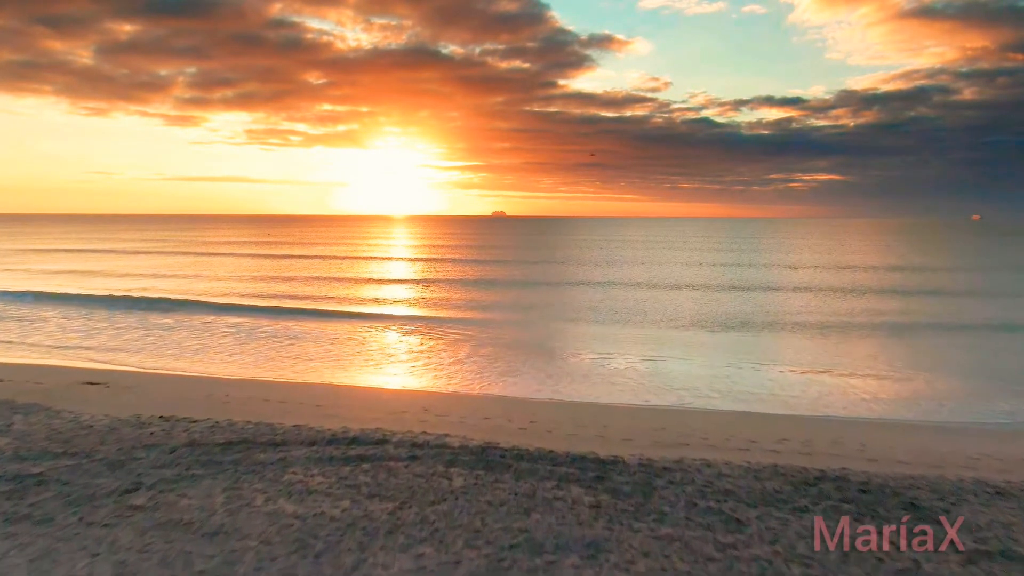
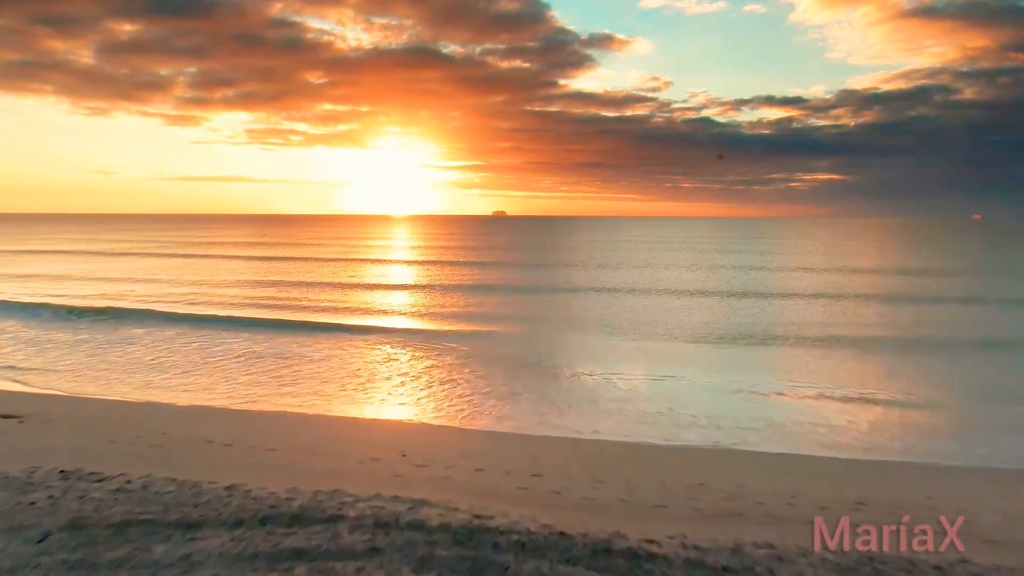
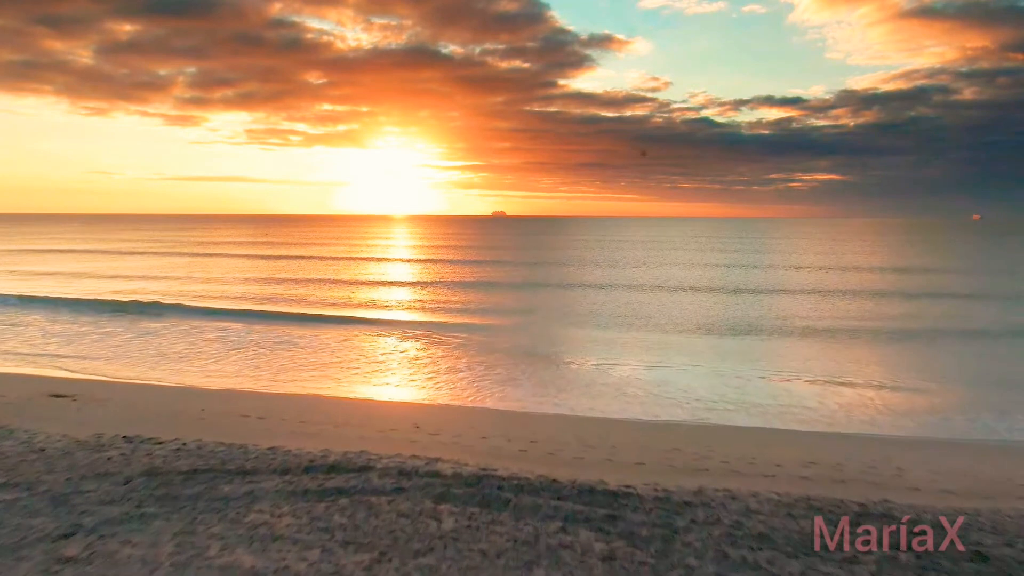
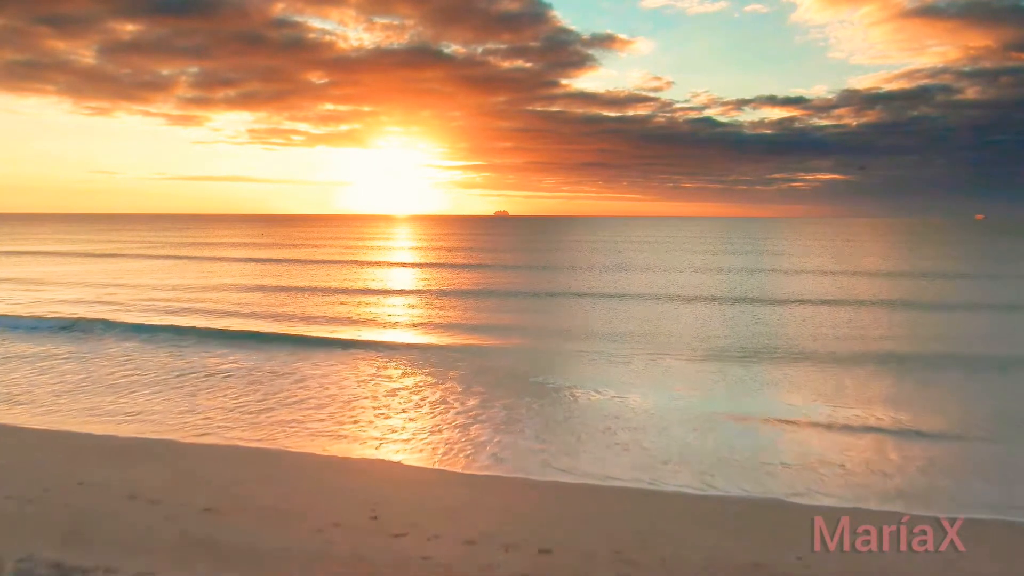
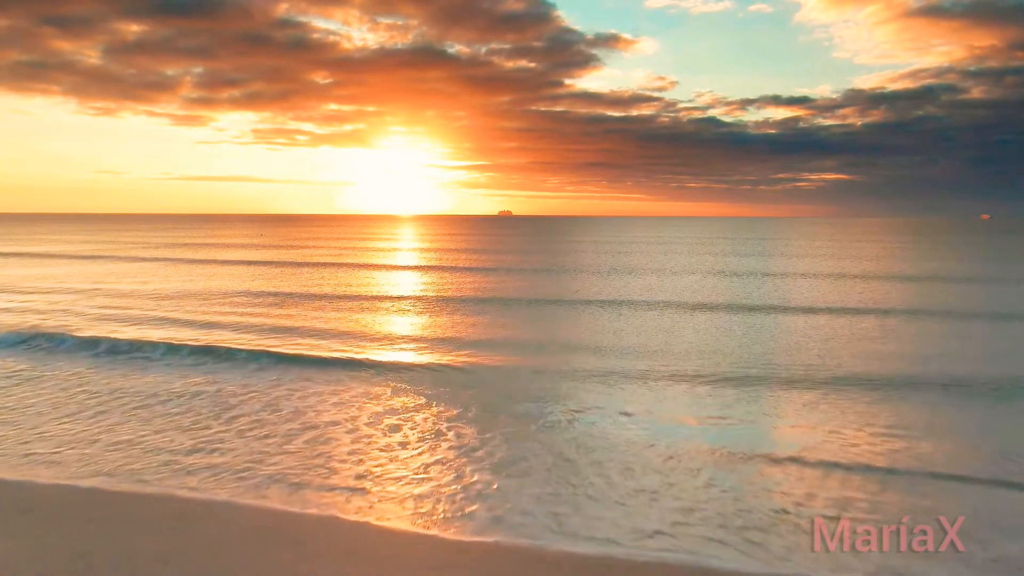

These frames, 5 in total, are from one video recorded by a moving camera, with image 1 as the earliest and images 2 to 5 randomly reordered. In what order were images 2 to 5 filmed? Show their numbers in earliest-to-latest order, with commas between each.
3, 2, 4, 5
